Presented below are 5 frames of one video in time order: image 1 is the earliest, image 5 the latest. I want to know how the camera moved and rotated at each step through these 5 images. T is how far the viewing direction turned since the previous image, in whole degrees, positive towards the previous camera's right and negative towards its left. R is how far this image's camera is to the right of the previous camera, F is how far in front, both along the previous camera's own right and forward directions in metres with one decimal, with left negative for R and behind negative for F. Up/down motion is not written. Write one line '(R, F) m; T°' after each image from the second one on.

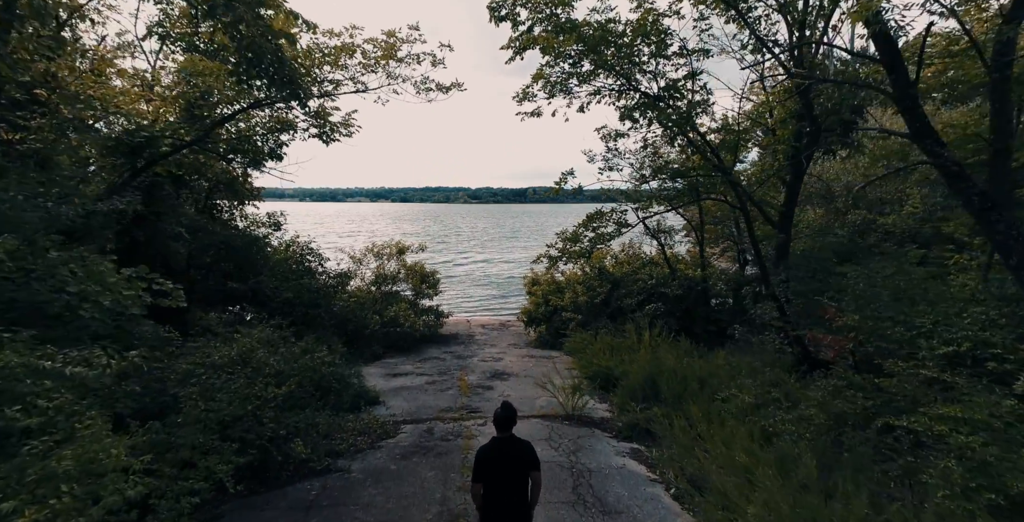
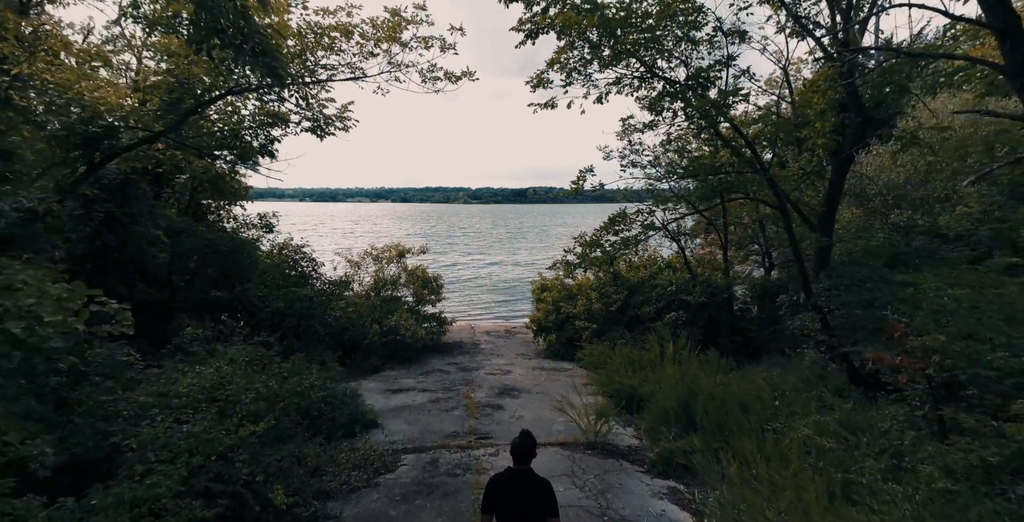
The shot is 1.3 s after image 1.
(-0.2, +0.8) m; 0°
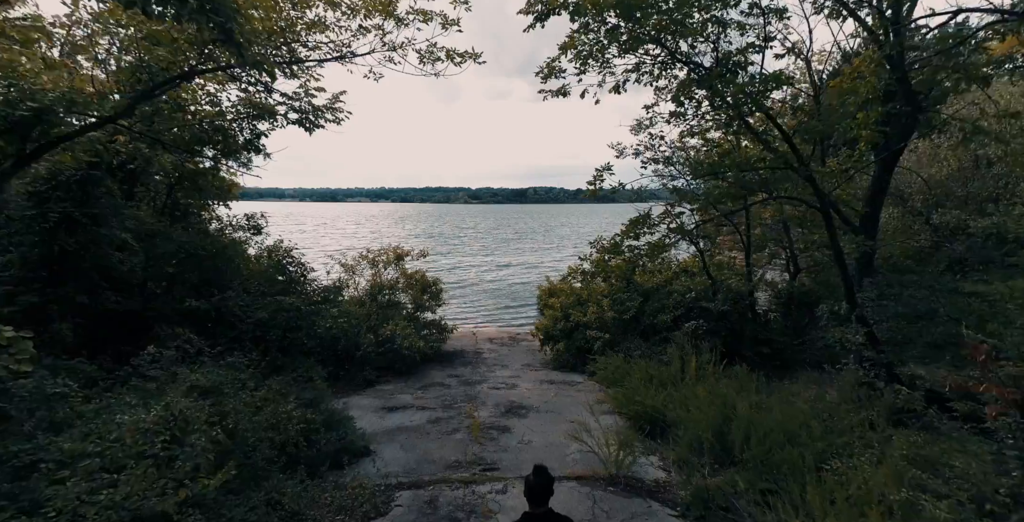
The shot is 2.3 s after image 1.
(-0.1, +0.7) m; 0°
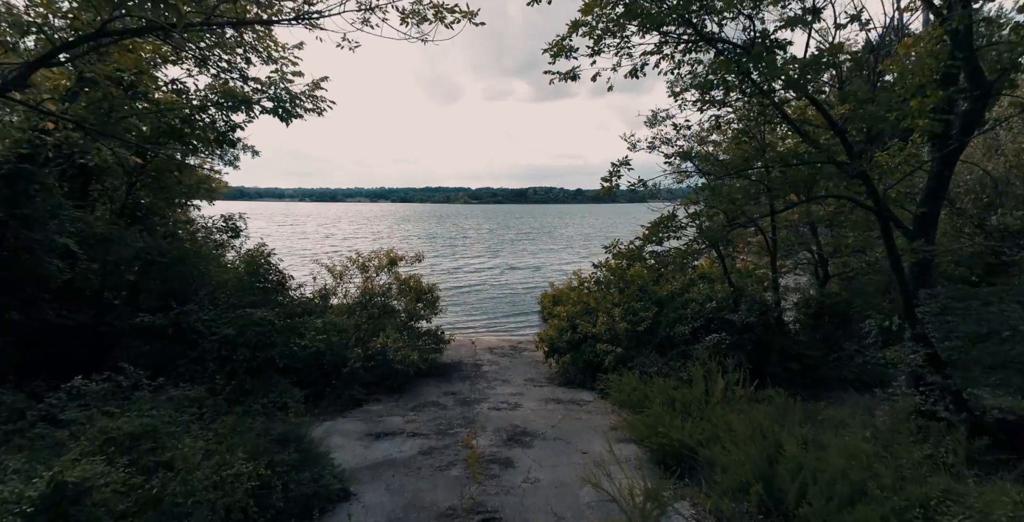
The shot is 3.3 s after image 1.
(0.0, +0.9) m; 0°
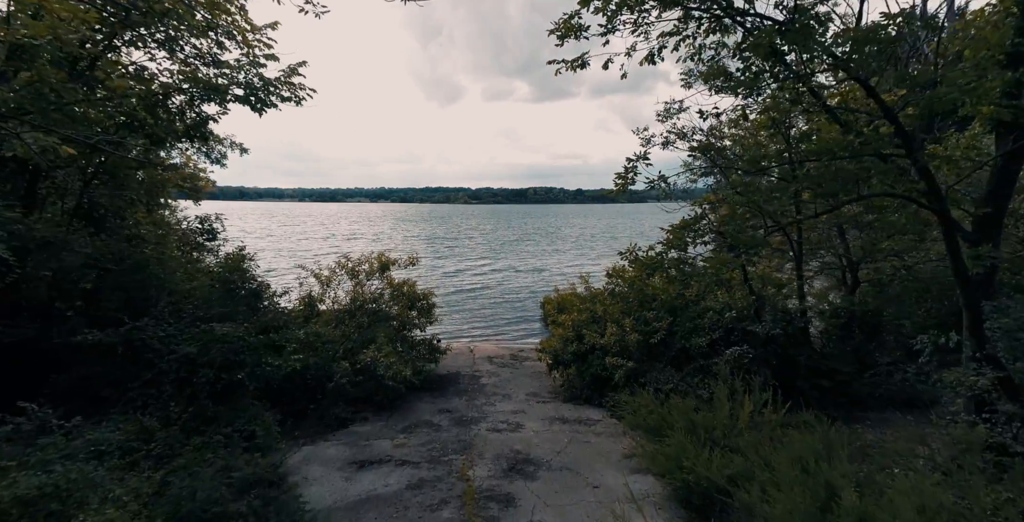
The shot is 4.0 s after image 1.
(0.0, +0.7) m; 0°
